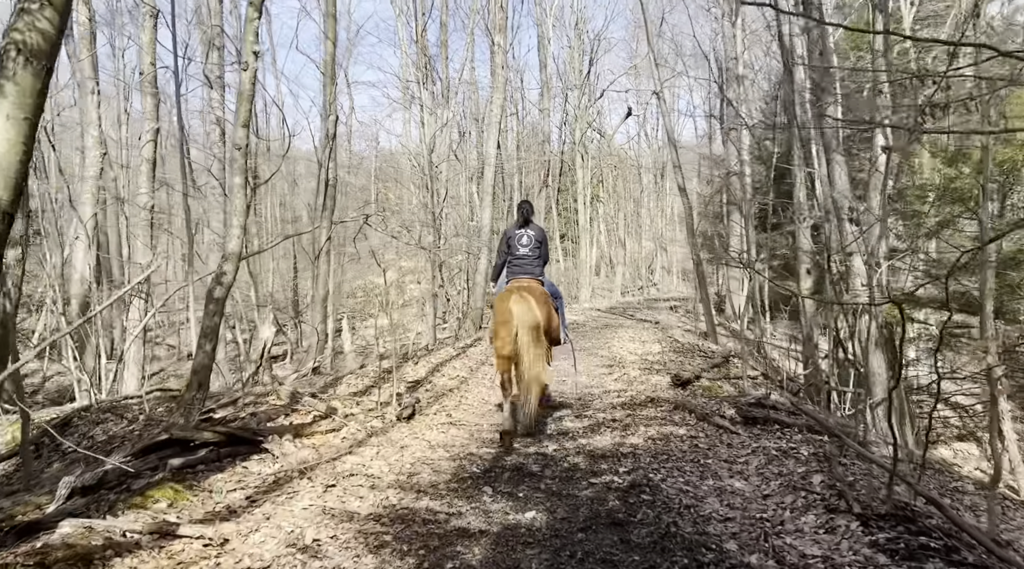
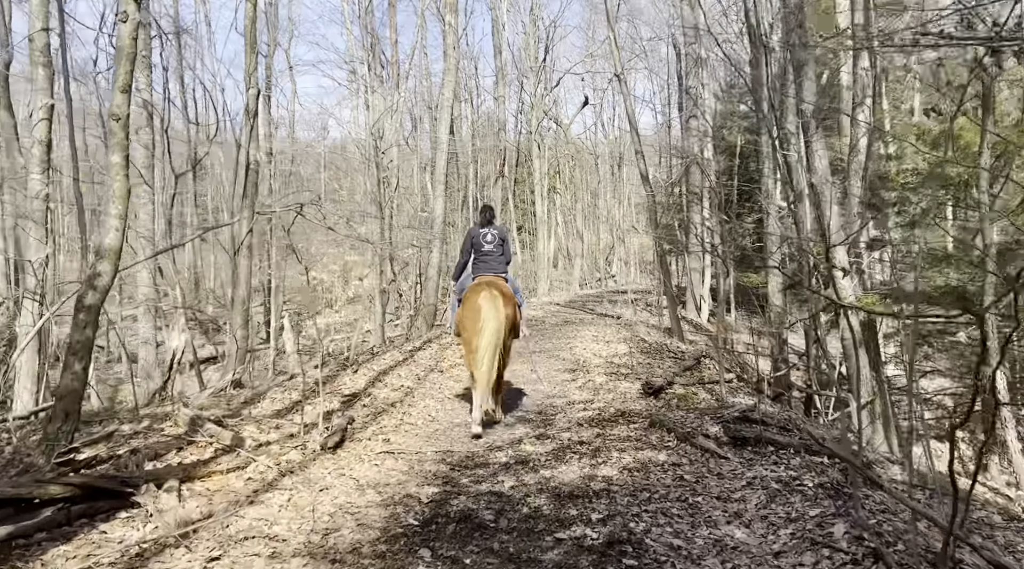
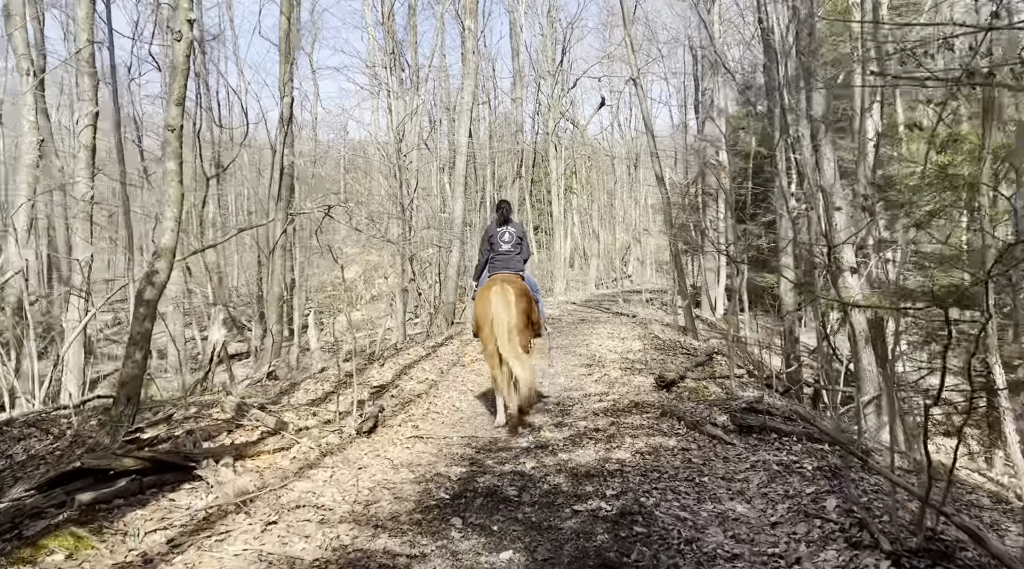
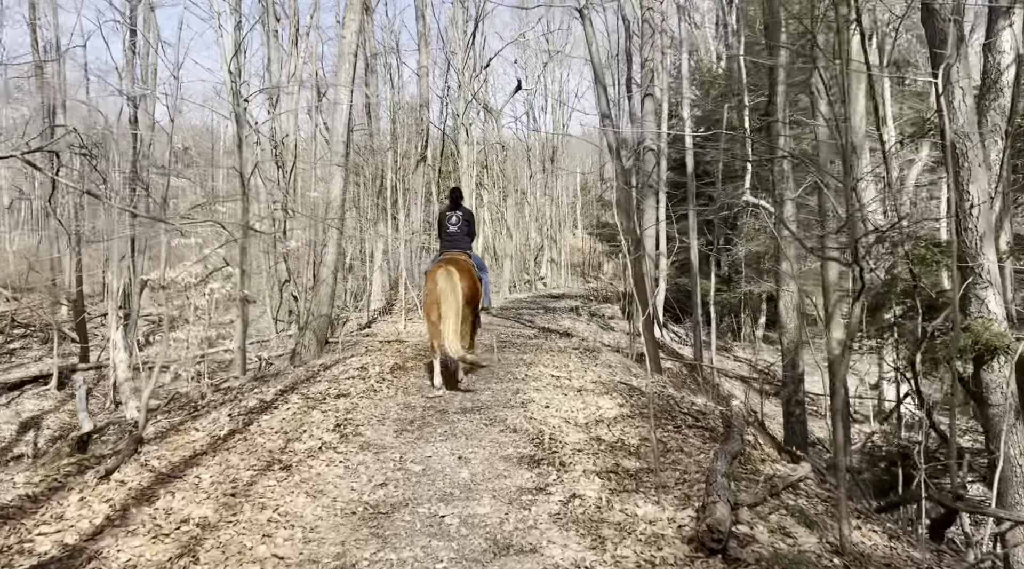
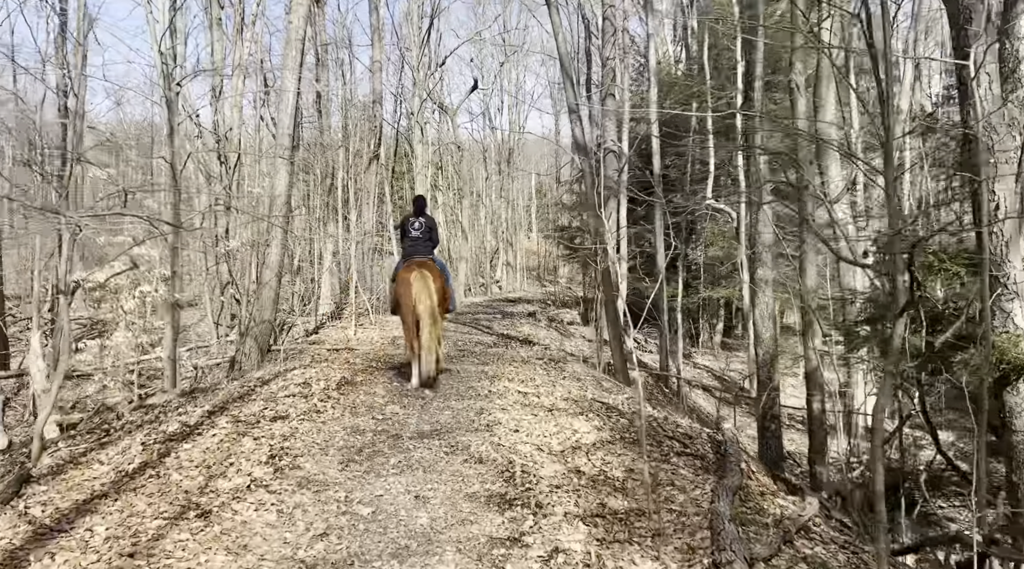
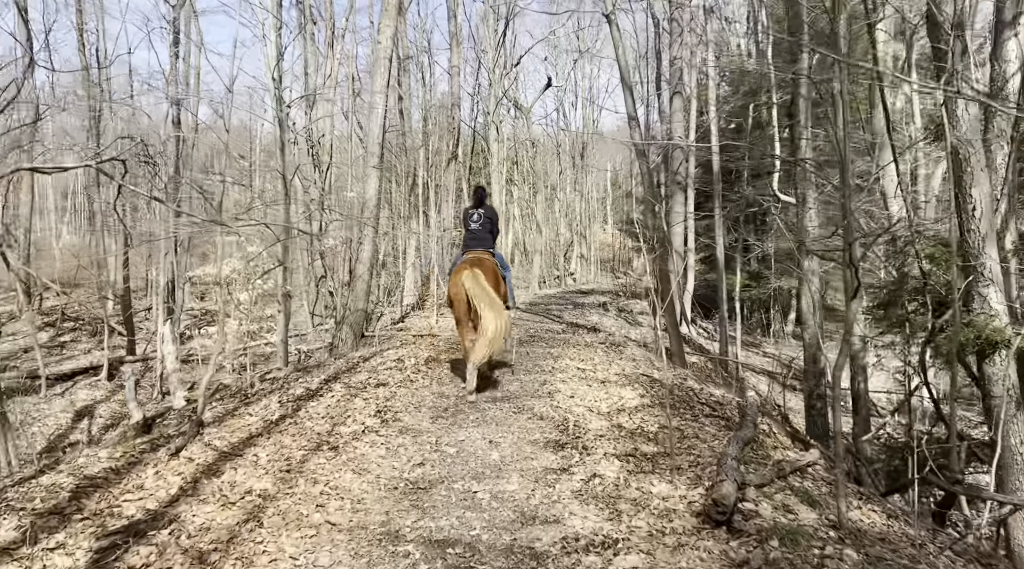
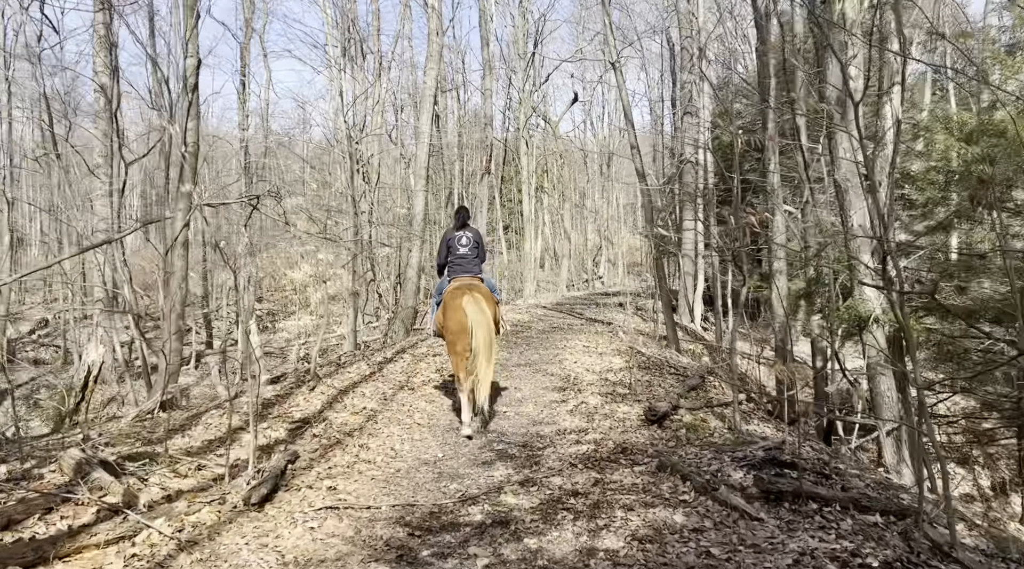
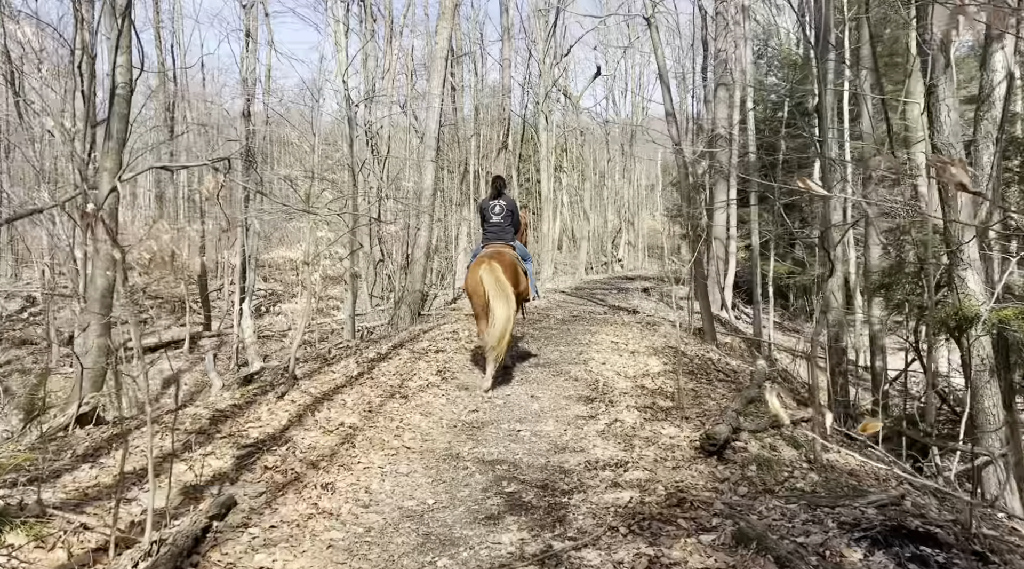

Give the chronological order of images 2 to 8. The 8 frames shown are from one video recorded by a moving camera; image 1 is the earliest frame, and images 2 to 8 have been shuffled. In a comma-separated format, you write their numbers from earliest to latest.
3, 2, 7, 8, 6, 4, 5
